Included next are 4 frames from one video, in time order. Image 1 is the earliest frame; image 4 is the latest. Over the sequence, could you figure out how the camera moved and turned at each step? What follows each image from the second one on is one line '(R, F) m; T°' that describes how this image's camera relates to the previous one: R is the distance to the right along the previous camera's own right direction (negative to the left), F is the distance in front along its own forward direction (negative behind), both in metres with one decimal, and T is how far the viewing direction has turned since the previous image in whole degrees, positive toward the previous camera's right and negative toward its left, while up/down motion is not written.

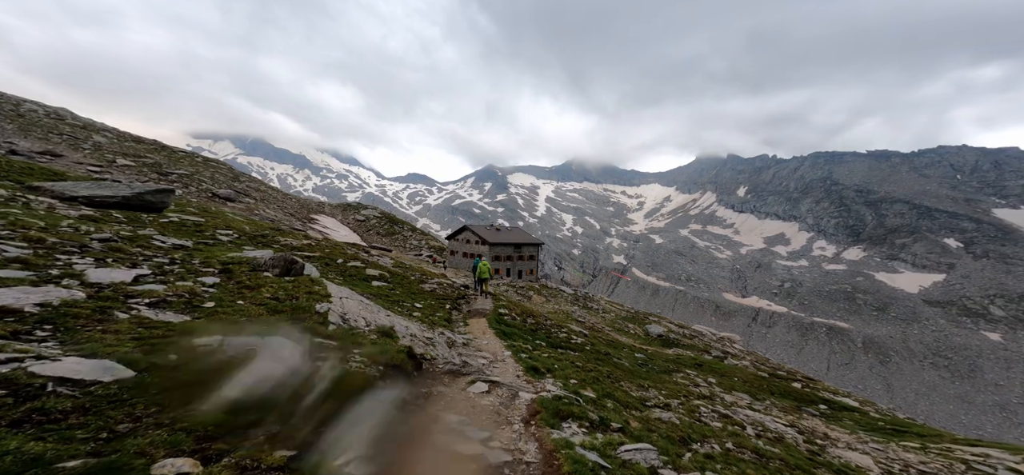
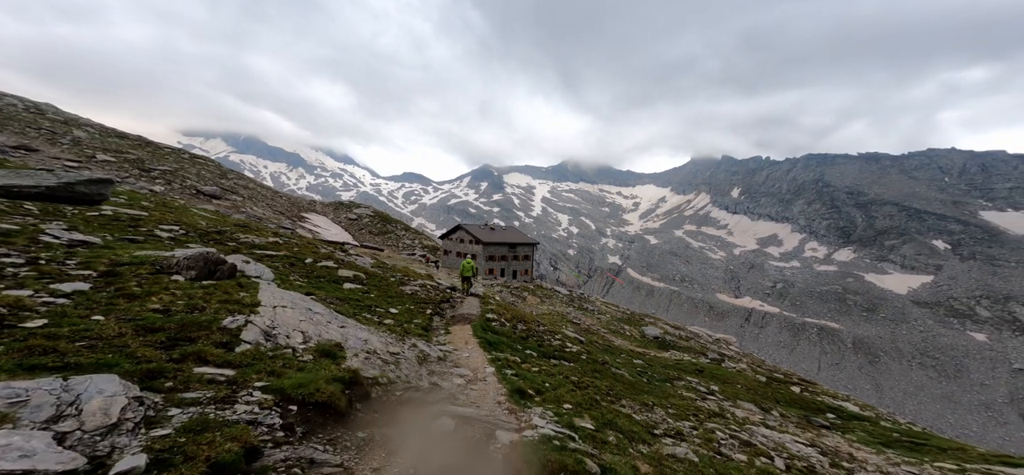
(+0.4, +2.9) m; +1°
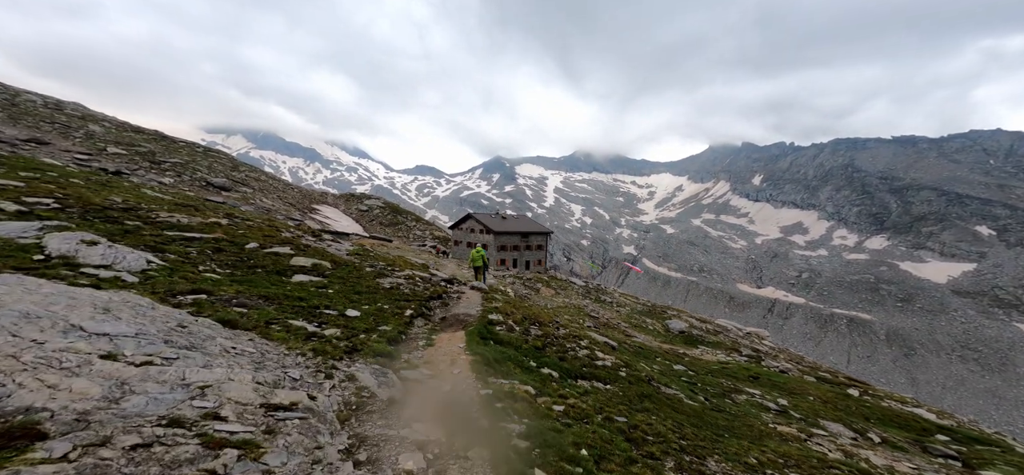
(+0.2, +7.4) m; -2°
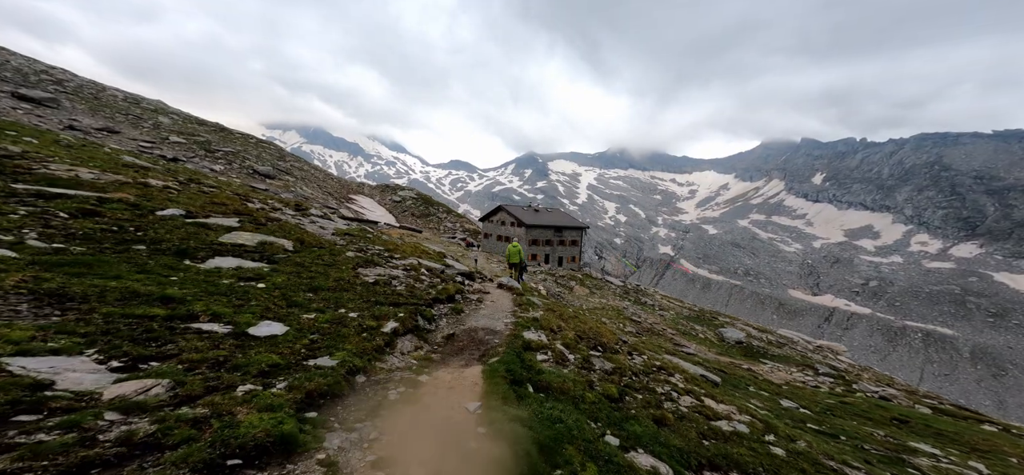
(-0.6, +8.1) m; -6°
